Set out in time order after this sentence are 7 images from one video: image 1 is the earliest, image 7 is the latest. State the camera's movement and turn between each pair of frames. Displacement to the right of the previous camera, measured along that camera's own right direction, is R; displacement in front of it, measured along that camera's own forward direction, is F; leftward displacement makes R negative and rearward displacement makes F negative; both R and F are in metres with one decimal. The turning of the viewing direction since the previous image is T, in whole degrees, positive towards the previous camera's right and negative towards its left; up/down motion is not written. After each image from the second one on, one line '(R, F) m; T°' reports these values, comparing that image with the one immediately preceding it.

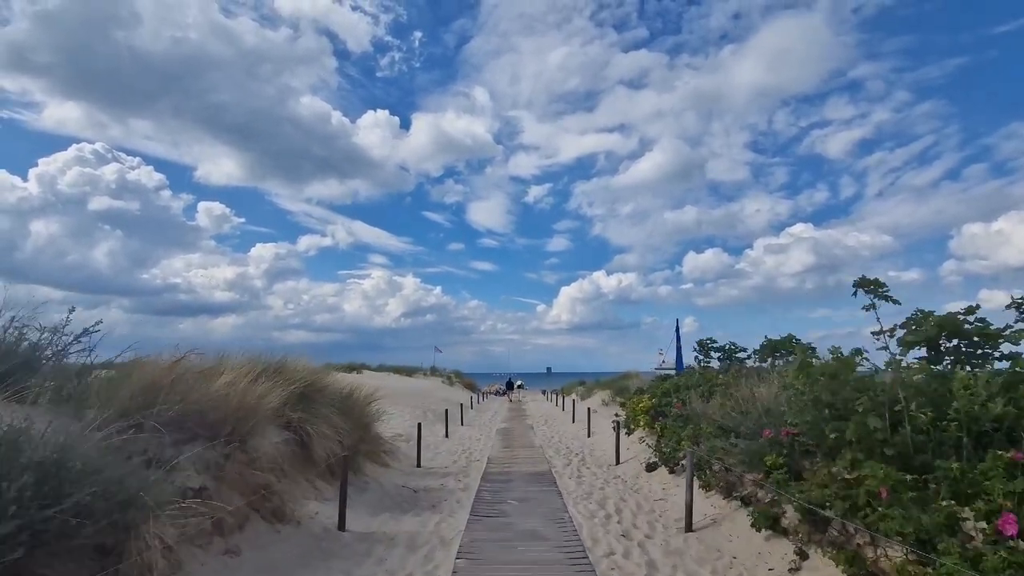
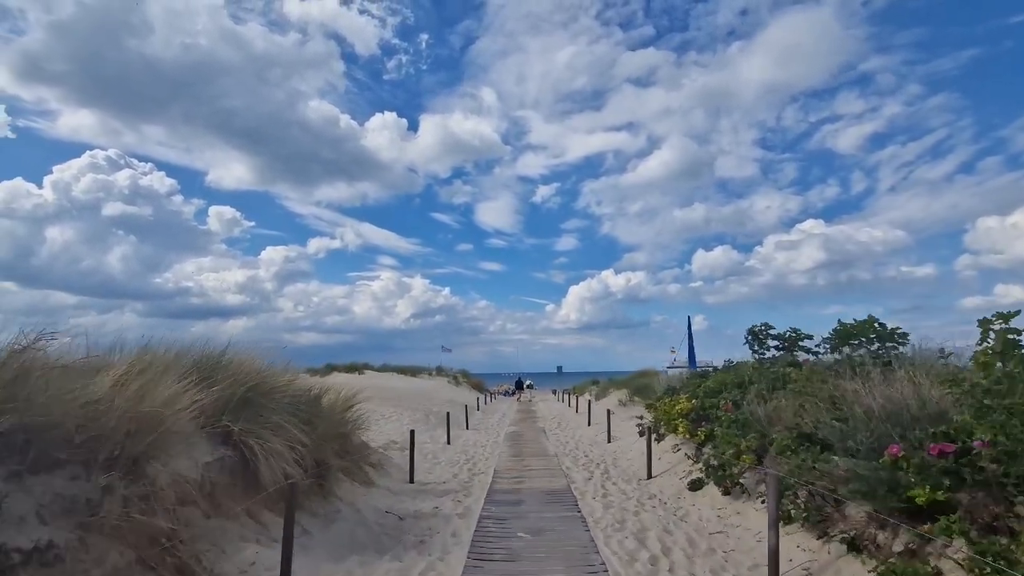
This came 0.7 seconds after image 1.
(0.0, +2.1) m; -1°
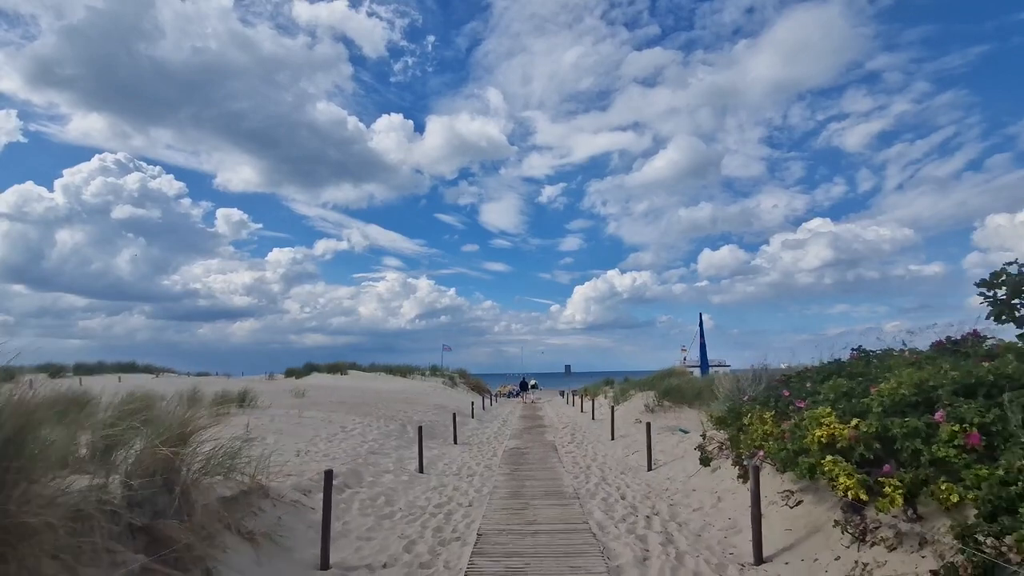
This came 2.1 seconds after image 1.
(+0.1, +4.8) m; 0°
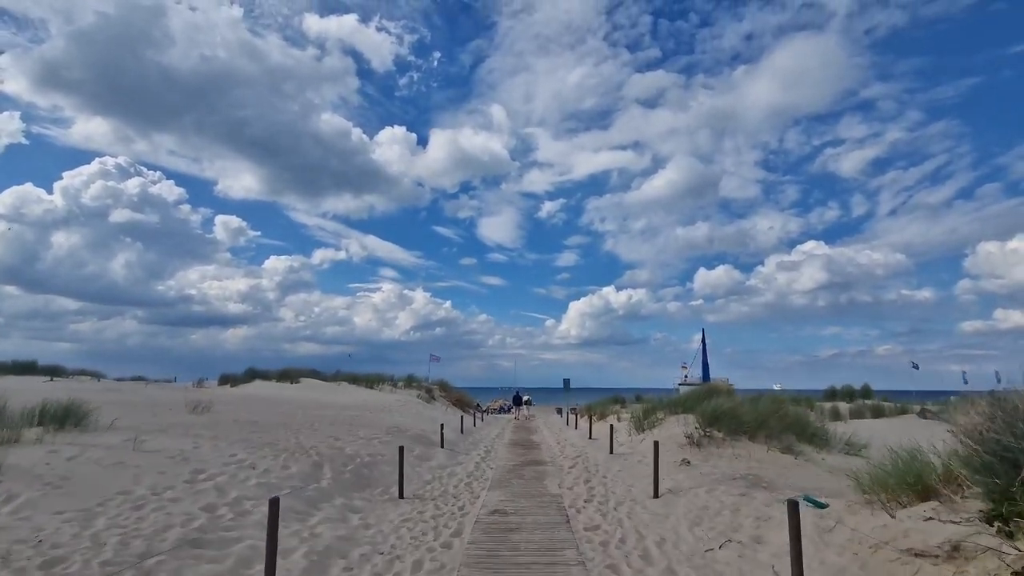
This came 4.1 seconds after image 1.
(+0.2, +6.5) m; 0°
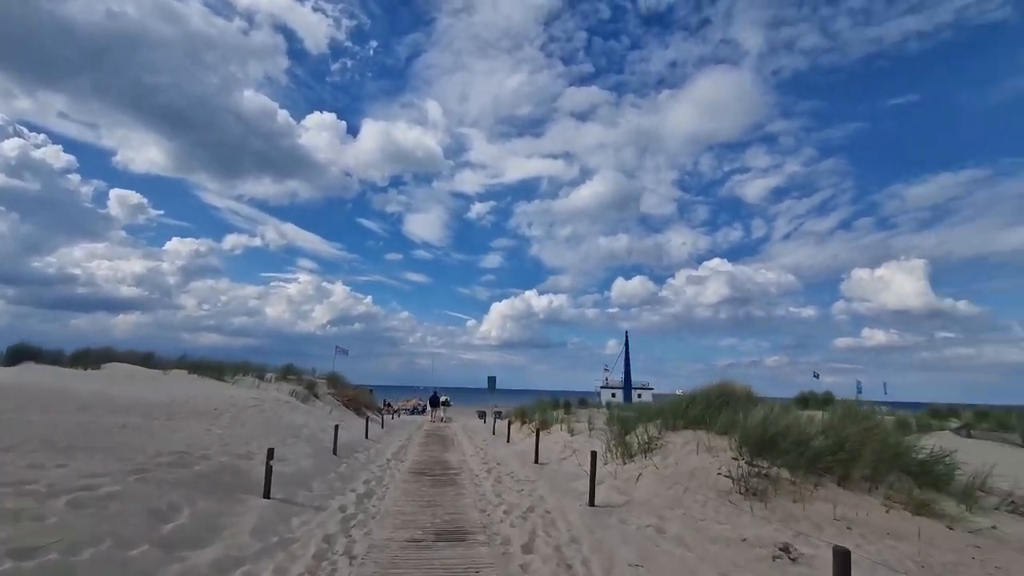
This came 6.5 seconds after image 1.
(+0.2, +7.4) m; +7°
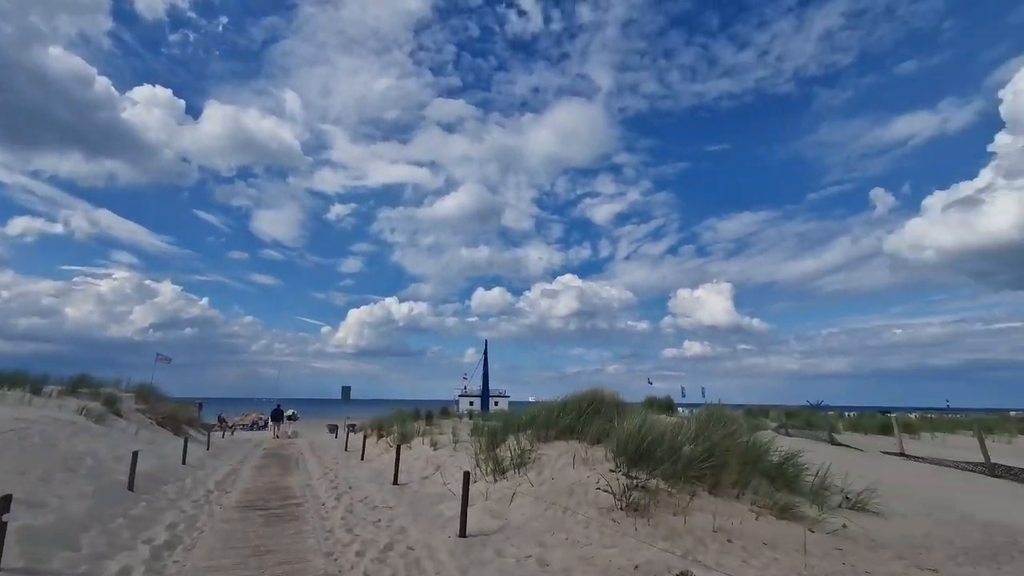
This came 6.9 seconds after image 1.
(0.0, +1.4) m; +13°
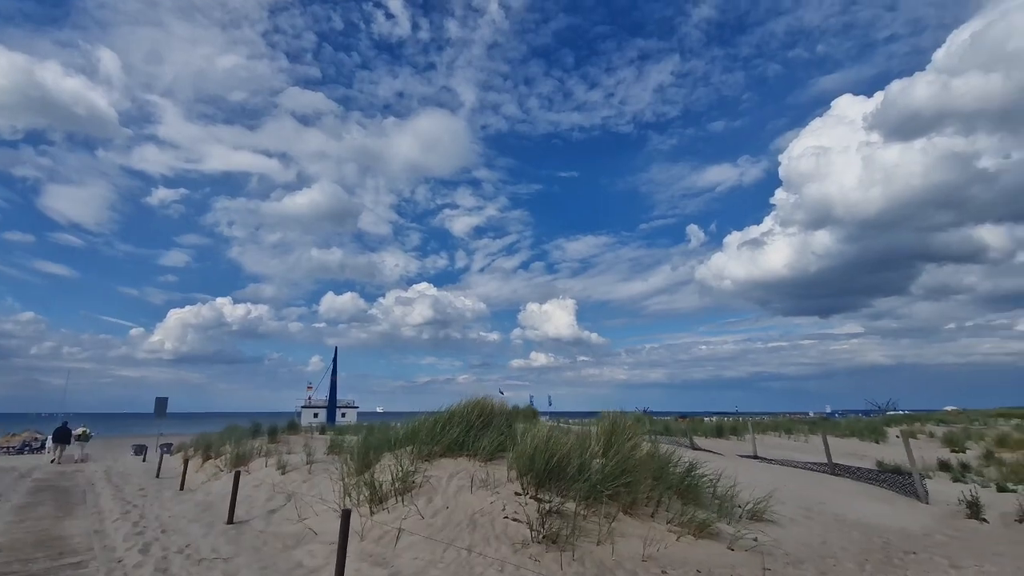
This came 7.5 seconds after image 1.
(-0.4, +2.1) m; +13°
